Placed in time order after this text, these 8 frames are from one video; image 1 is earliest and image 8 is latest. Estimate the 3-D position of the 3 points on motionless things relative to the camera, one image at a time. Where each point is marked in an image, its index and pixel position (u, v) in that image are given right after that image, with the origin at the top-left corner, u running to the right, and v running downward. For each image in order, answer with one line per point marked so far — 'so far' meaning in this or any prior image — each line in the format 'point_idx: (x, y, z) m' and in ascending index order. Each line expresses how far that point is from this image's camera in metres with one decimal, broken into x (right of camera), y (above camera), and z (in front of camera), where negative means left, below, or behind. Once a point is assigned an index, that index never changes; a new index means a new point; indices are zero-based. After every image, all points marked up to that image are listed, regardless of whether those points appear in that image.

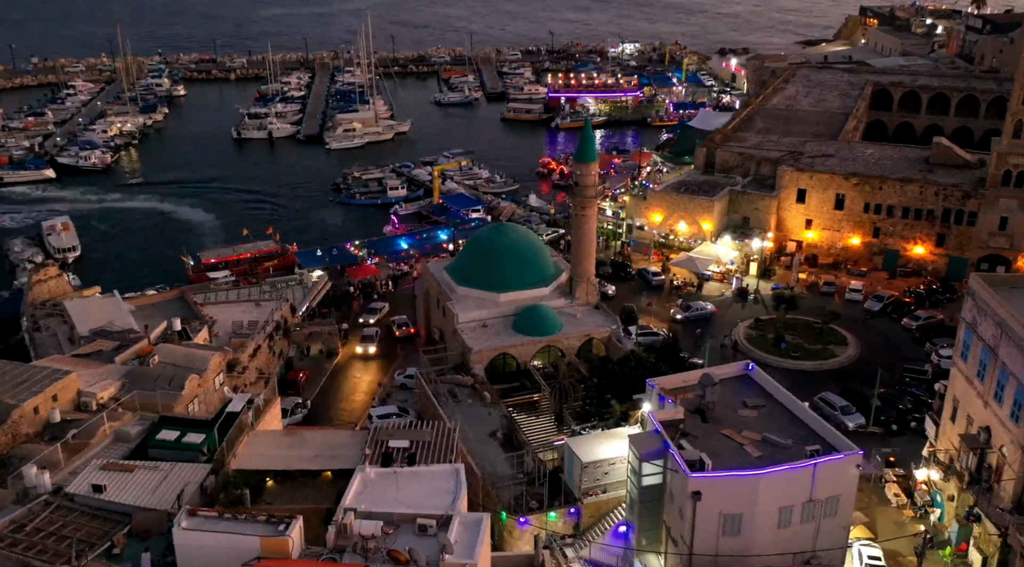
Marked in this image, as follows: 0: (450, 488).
0: (-1.0, -3.6, +15.6) m
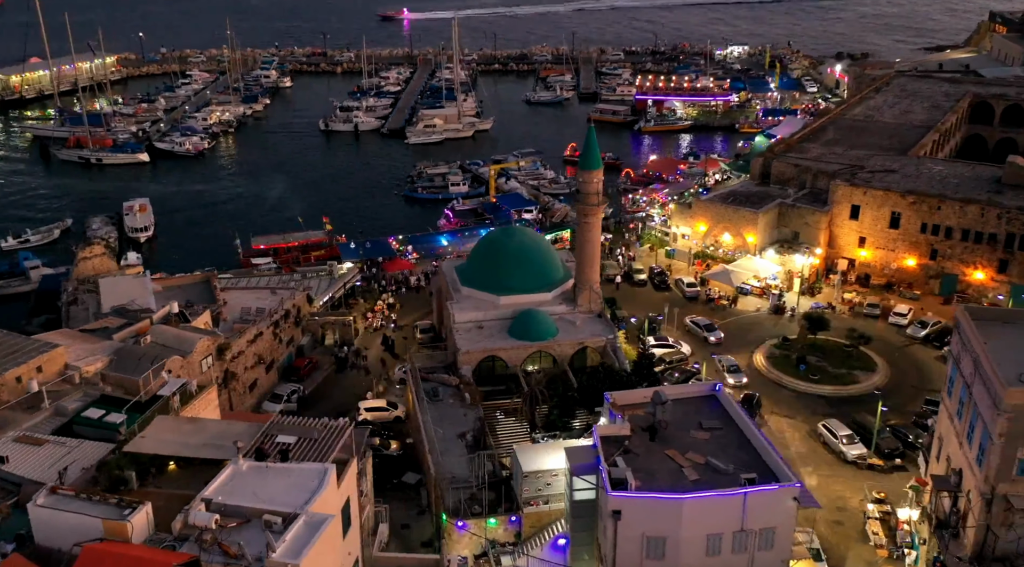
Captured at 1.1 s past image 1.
0: (-3.6, -3.7, +15.8) m
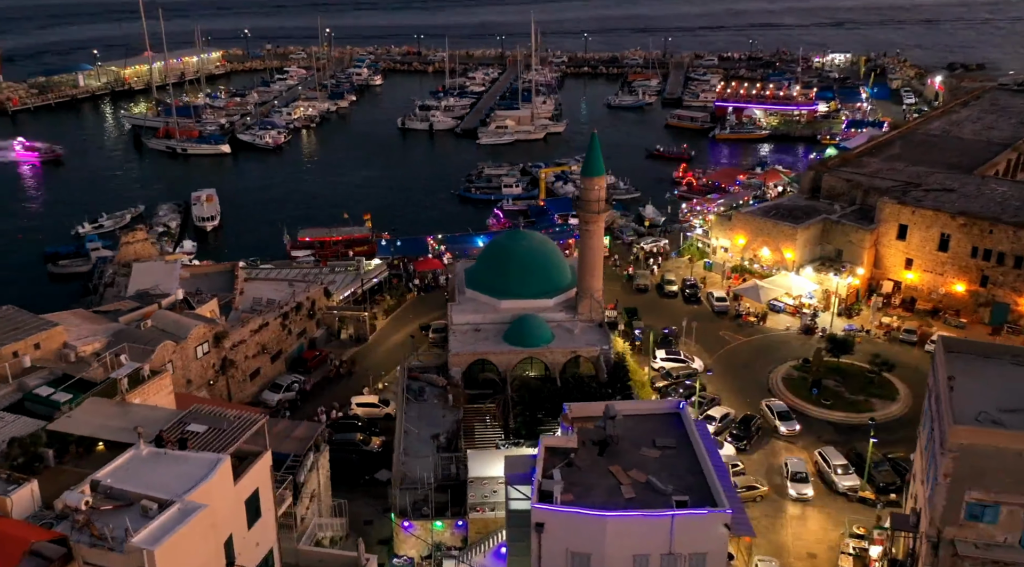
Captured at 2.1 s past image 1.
0: (-5.8, -3.6, +16.3) m
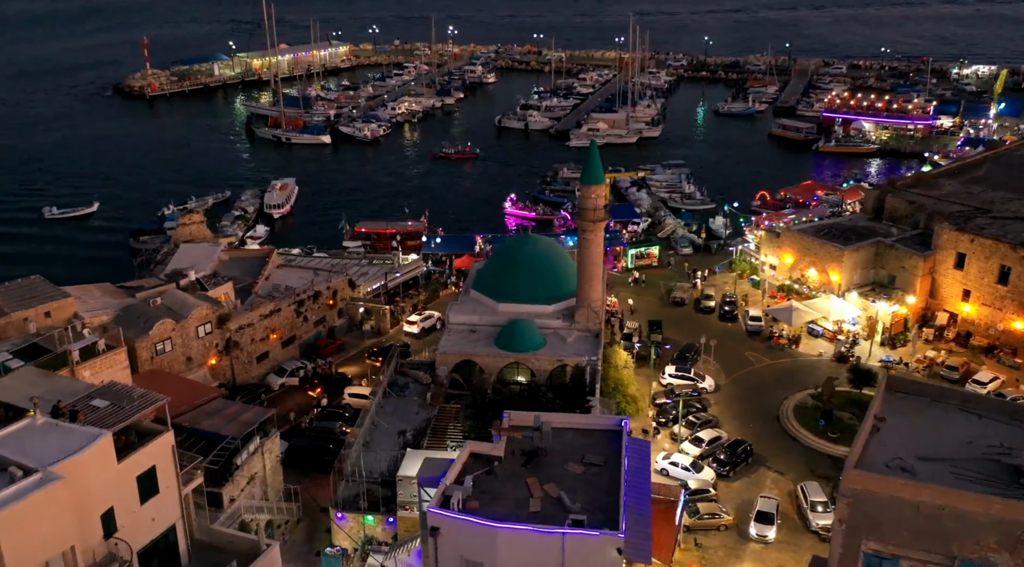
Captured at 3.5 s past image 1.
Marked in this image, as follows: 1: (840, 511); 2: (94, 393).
0: (-8.6, -3.2, +17.3) m
1: (+6.5, -4.5, +17.5) m
2: (-9.3, -2.4, +19.6) m
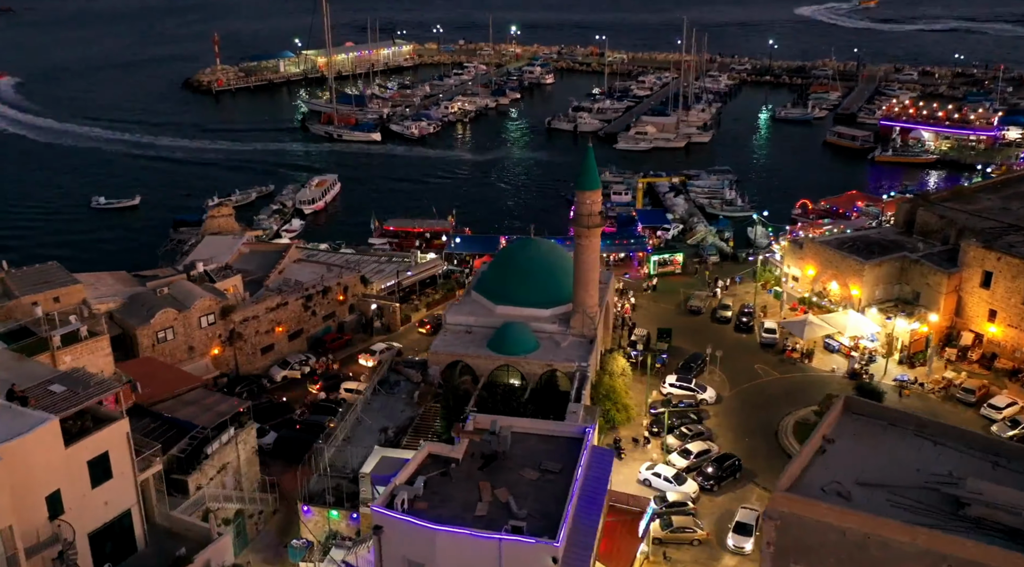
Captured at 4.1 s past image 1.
0: (-10.1, -3.0, +18.1) m
1: (+5.0, -4.8, +17.0) m
2: (-10.5, -2.2, +20.4) m
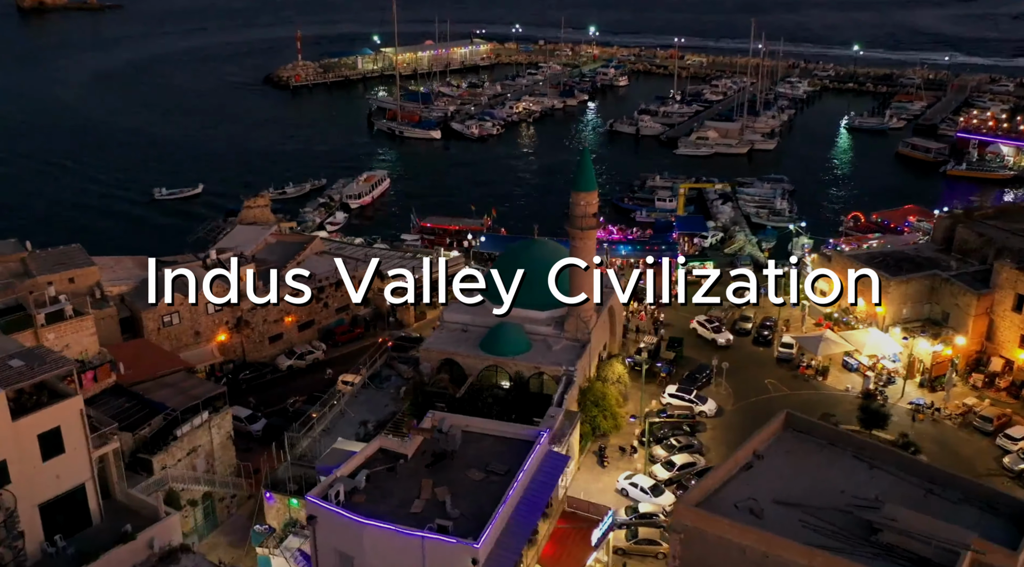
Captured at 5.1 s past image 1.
0: (-11.8, -2.5, +19.1) m
1: (+3.0, -5.0, +16.6) m
2: (-12.0, -1.7, +21.4) m
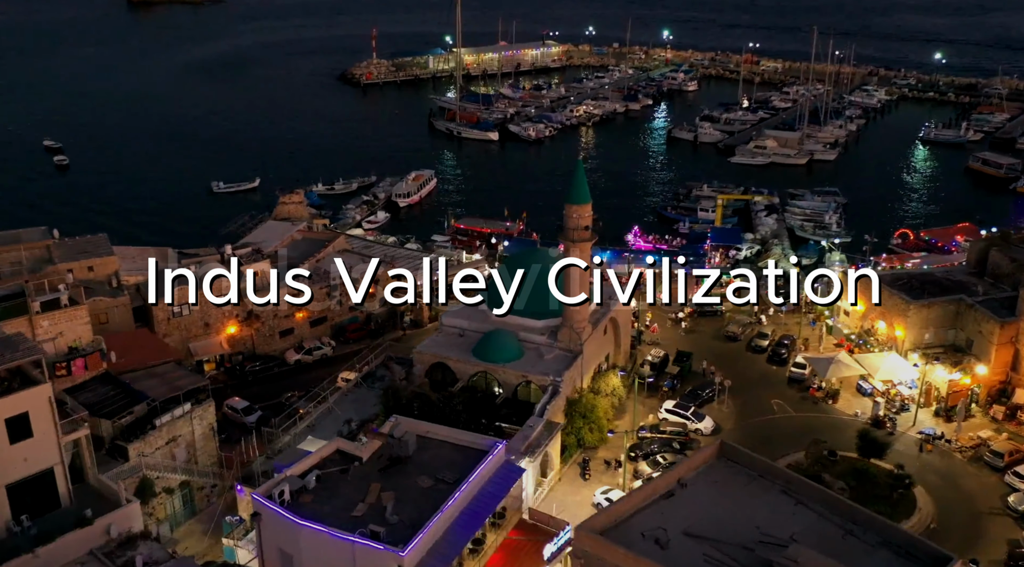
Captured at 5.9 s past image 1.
0: (-13.2, -2.3, +20.2) m
1: (+1.2, -5.4, +16.4) m
2: (-13.2, -1.5, +22.5) m
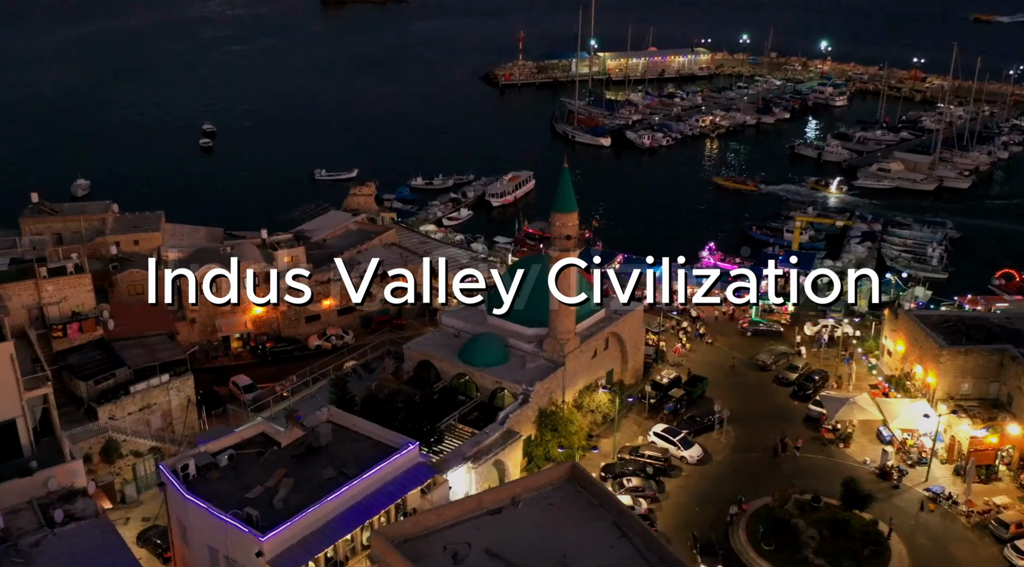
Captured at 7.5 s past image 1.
0: (-15.8, -1.3, +22.9) m
1: (-2.7, -5.5, +16.6) m
2: (-15.3, -0.5, +25.2) m
